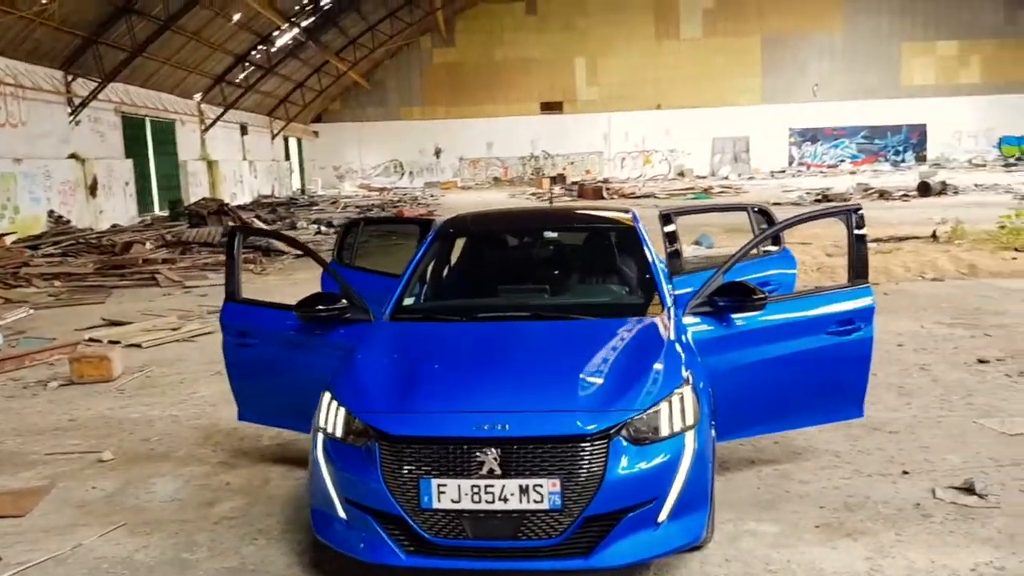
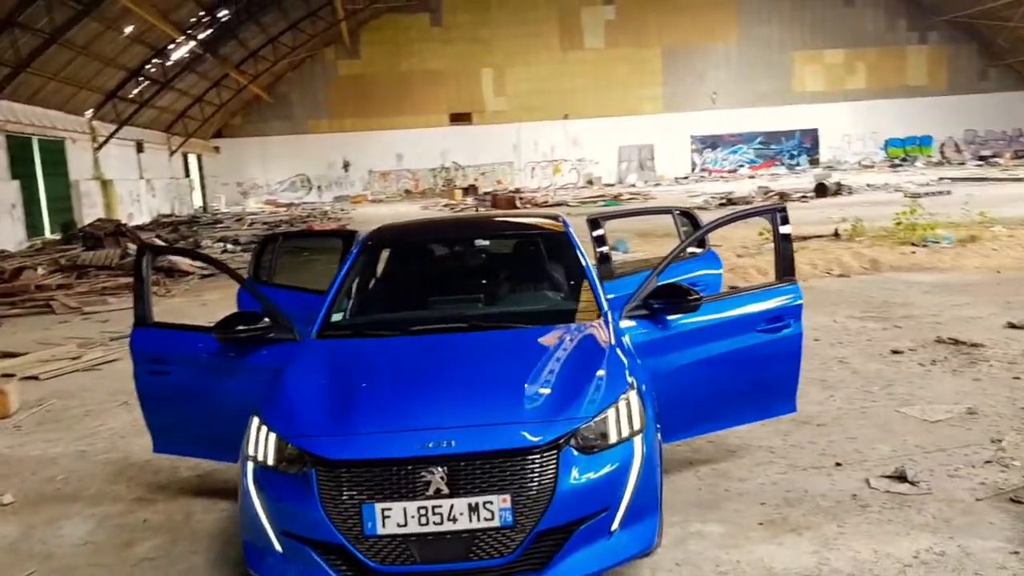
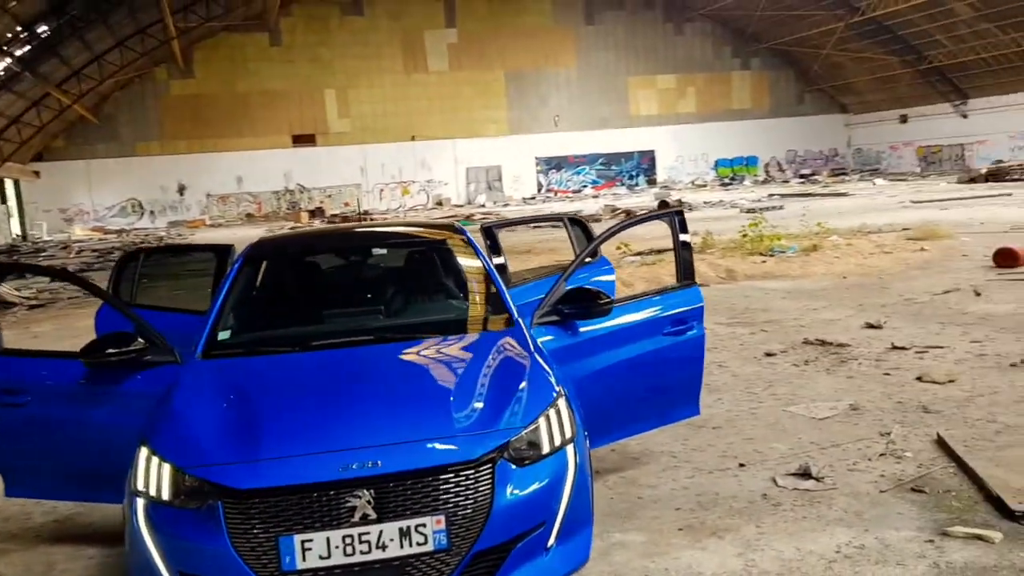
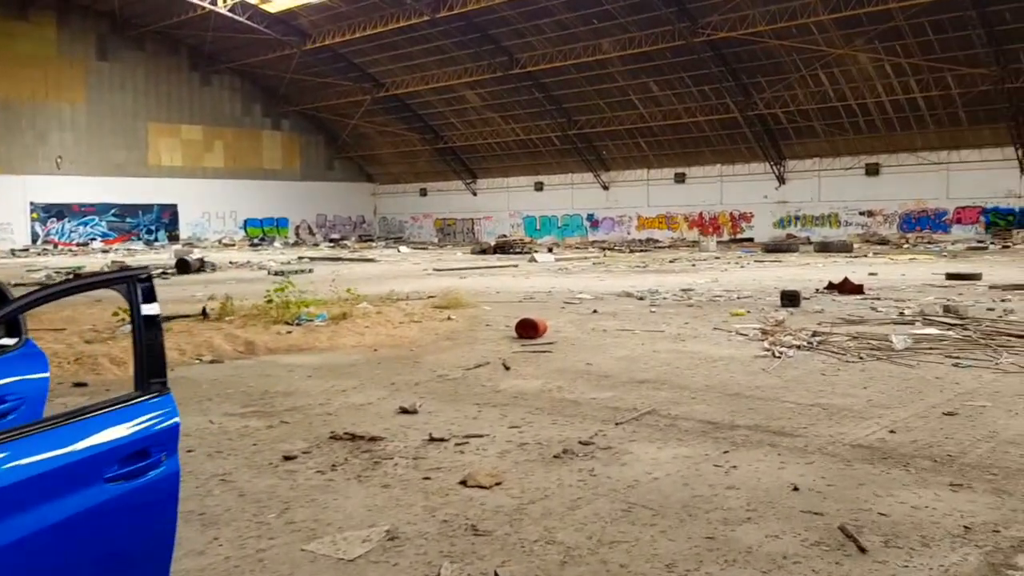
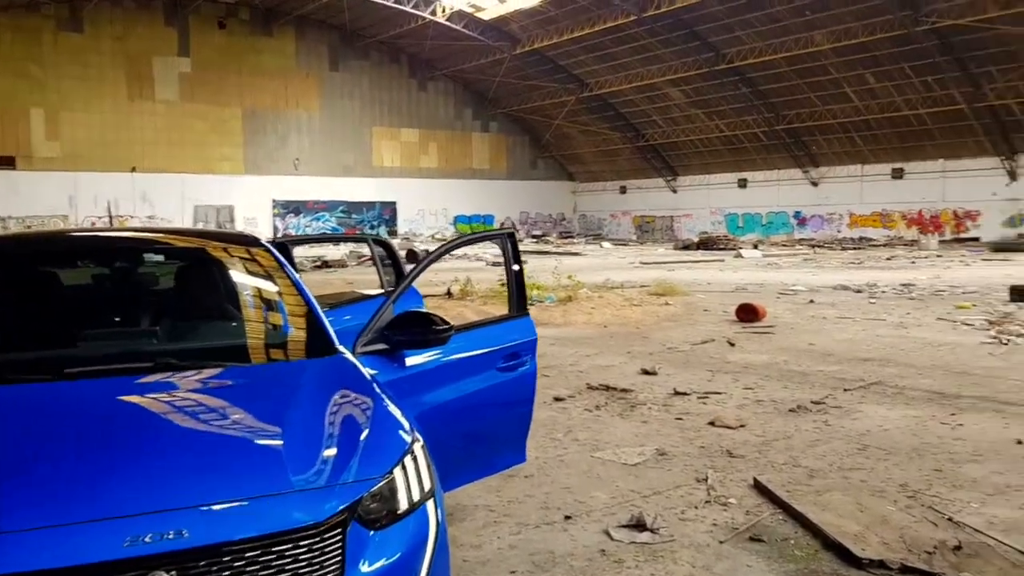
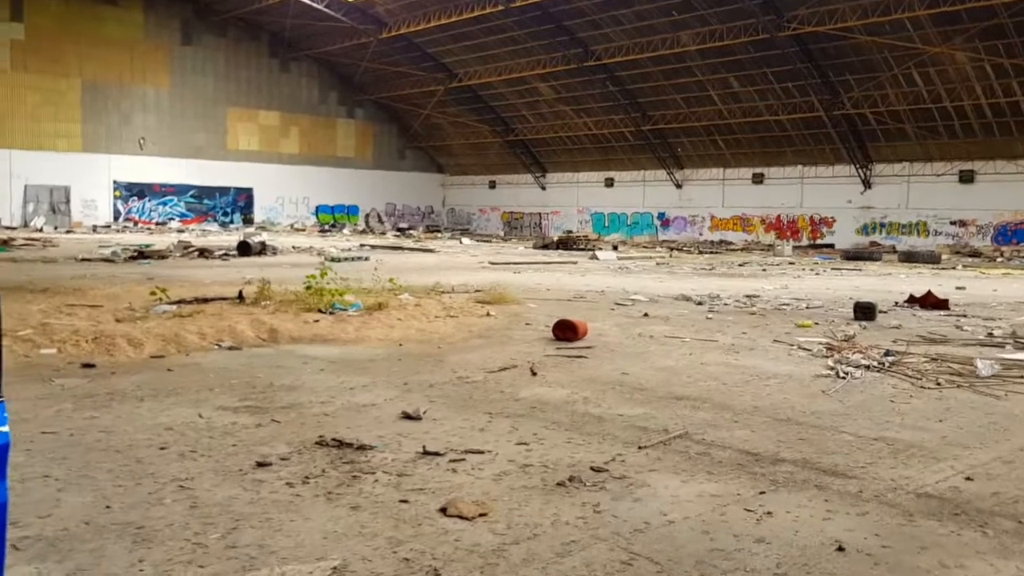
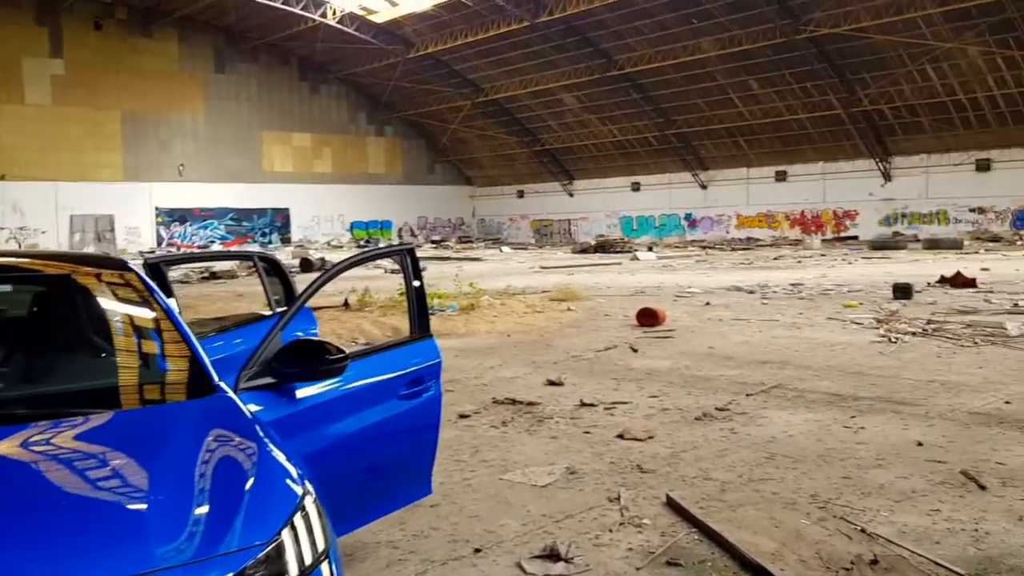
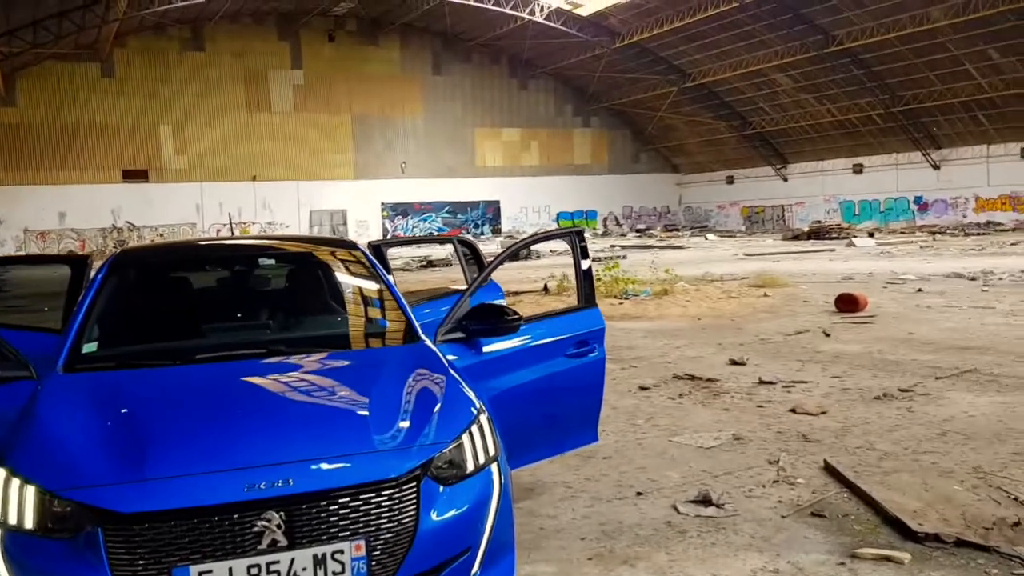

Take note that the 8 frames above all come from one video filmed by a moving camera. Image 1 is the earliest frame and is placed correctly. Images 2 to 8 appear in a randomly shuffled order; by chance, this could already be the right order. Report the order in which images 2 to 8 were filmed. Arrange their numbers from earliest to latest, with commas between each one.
2, 3, 8, 5, 7, 4, 6
